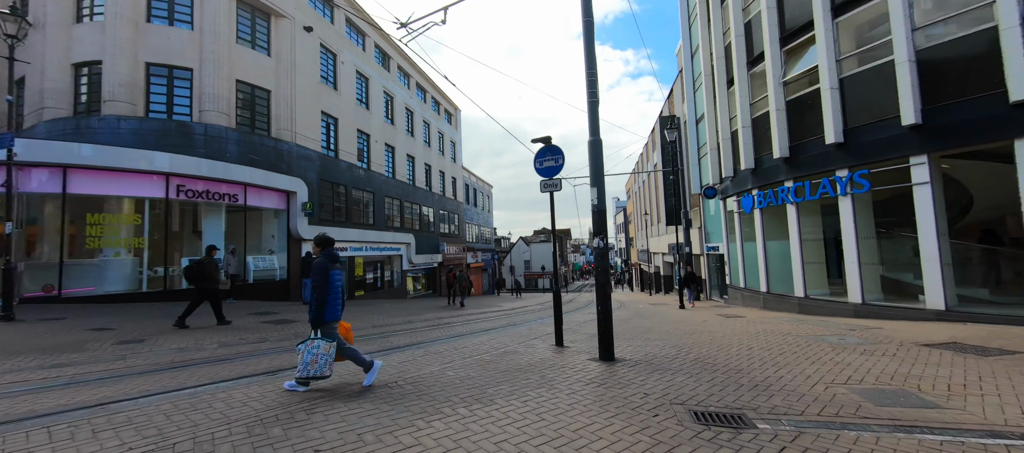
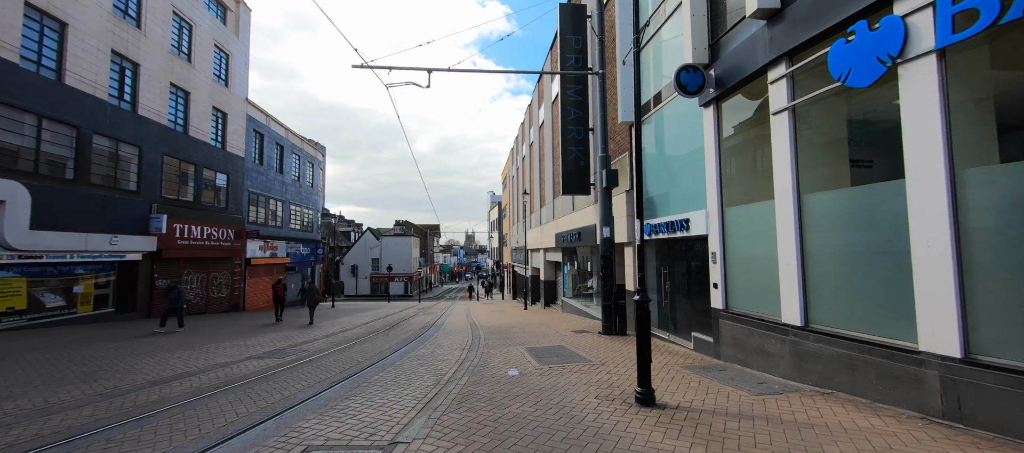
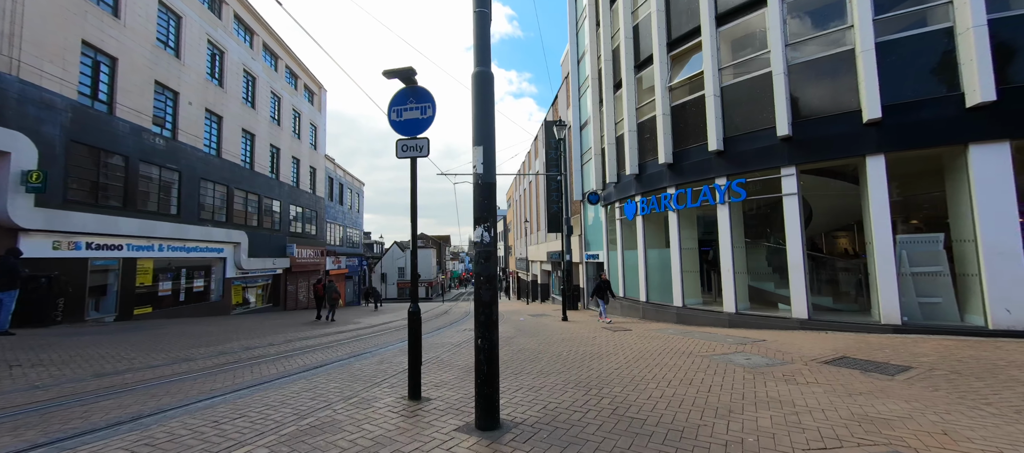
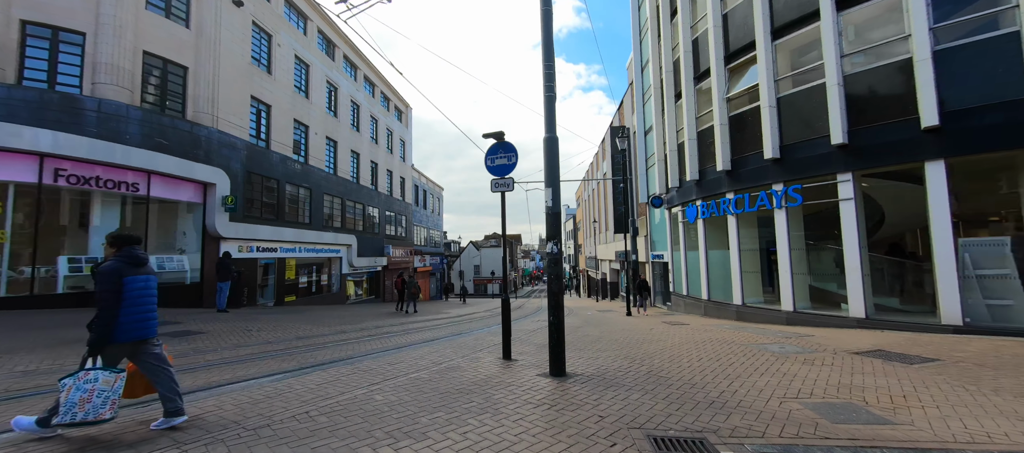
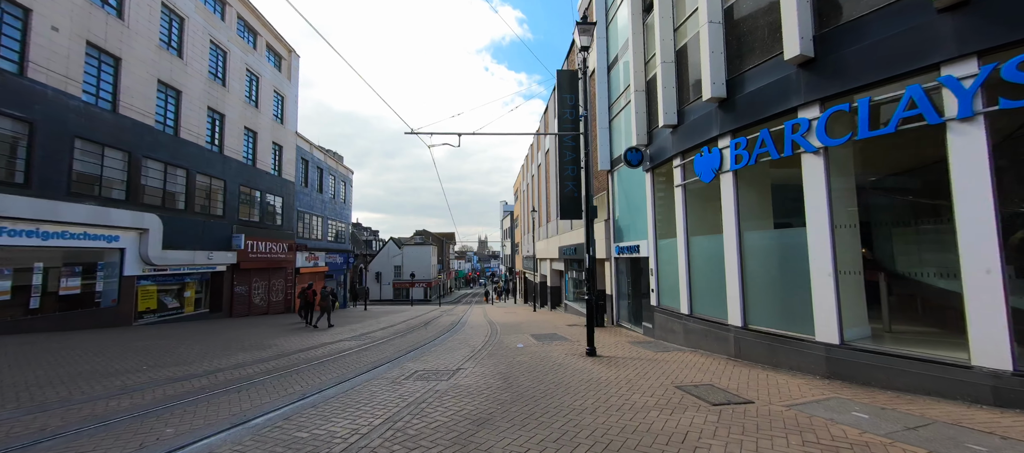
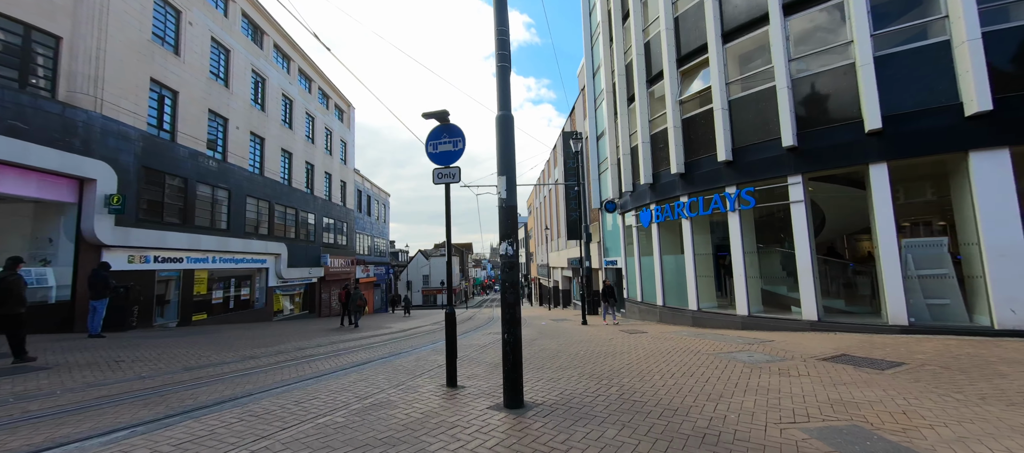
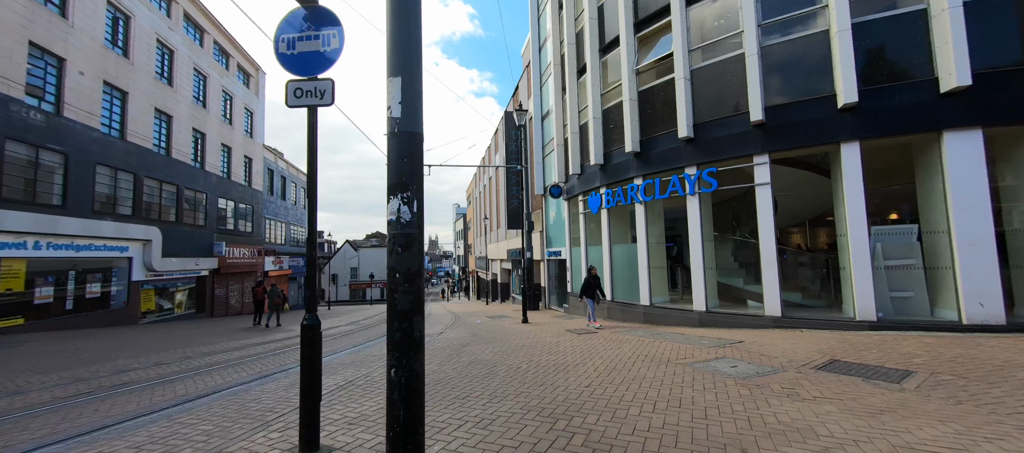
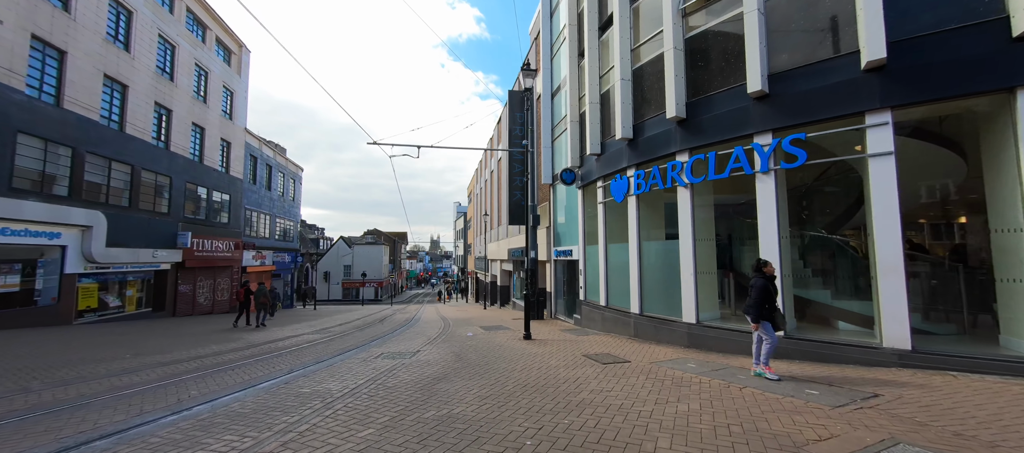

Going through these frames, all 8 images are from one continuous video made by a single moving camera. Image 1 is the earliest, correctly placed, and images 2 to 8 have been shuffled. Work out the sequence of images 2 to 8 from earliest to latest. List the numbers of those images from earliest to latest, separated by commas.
4, 6, 3, 7, 8, 5, 2
